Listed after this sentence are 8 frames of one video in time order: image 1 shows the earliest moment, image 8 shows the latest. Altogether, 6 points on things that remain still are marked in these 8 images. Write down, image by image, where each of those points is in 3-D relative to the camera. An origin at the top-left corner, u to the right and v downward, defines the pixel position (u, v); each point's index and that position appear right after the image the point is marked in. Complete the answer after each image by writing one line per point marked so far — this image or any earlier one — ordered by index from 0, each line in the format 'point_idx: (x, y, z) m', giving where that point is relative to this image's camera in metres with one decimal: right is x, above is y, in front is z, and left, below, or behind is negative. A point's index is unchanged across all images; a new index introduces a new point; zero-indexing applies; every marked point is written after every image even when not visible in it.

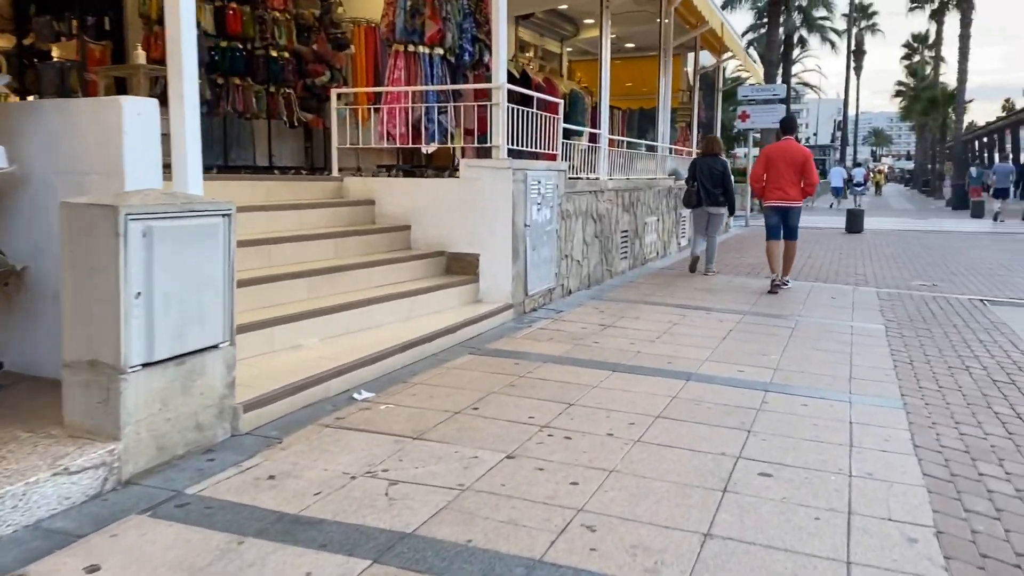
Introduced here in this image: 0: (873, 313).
0: (+3.6, -0.2, +8.4) m
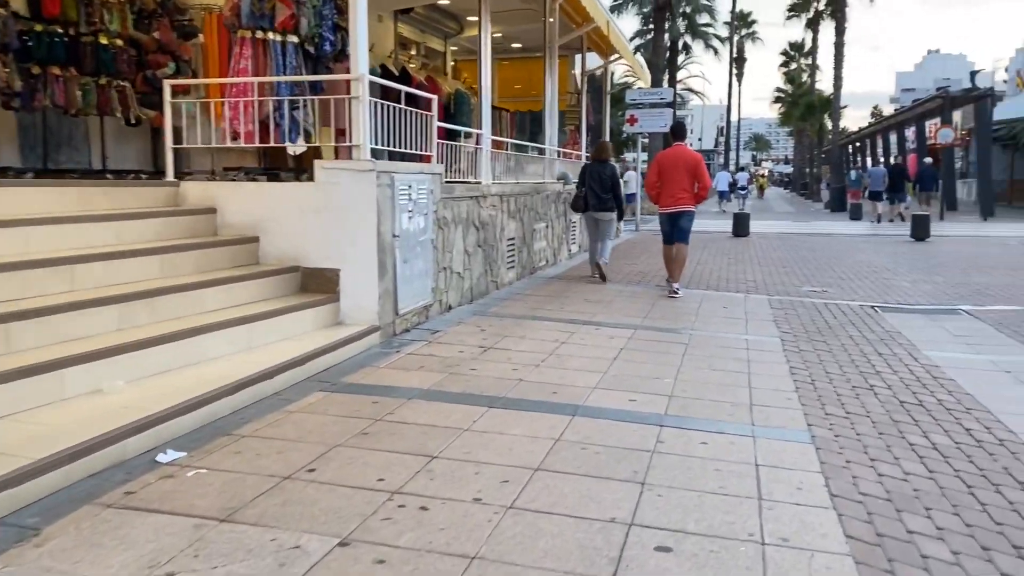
0: (+2.4, -0.3, +8.0) m
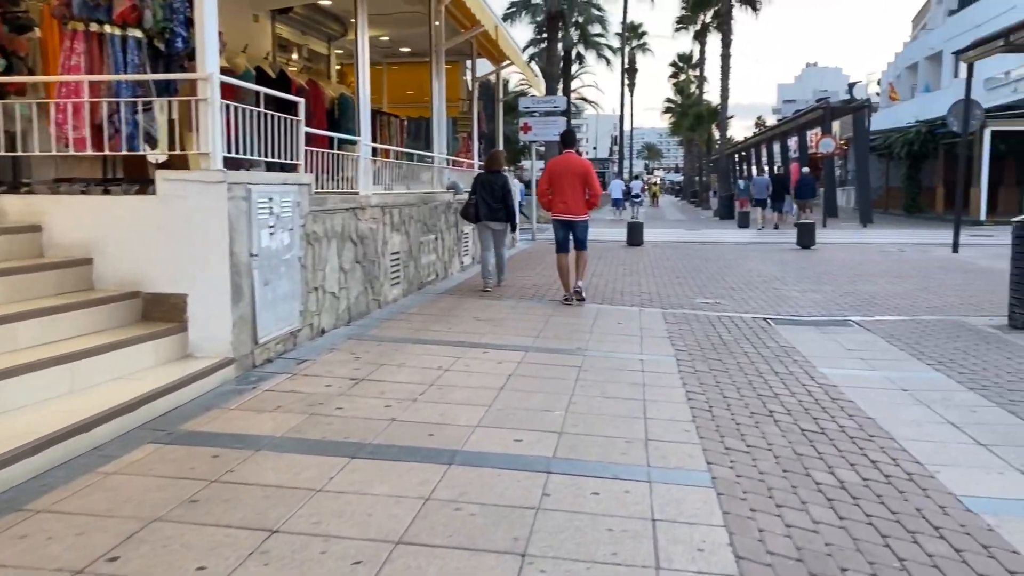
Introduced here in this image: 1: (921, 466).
0: (+1.4, -0.5, +7.7) m
1: (+2.1, -0.9, +4.3) m
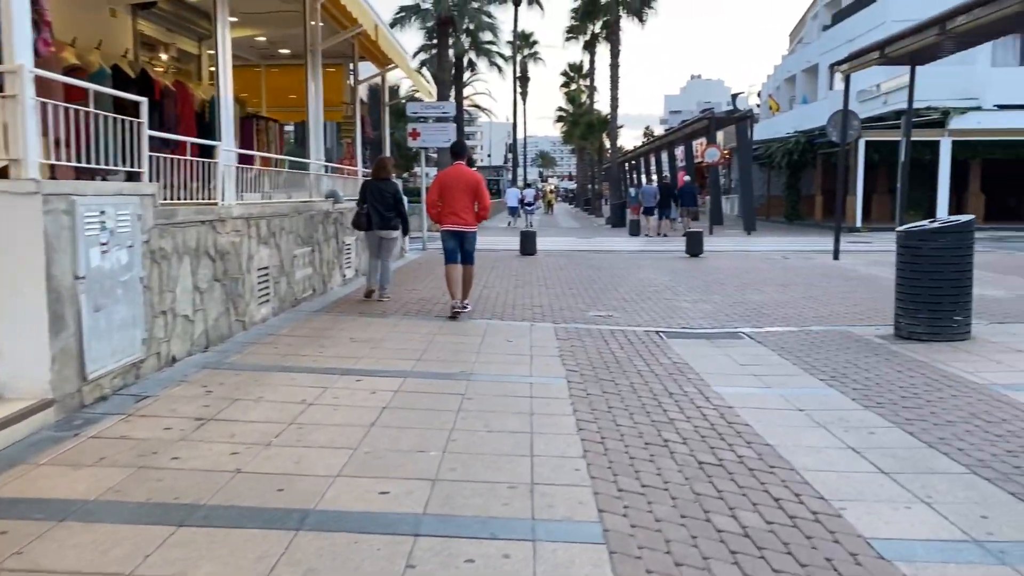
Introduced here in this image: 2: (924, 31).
0: (+0.3, -0.6, +7.2) m
1: (+1.5, -1.0, +4.0) m
2: (+6.8, +4.2, +13.9) m
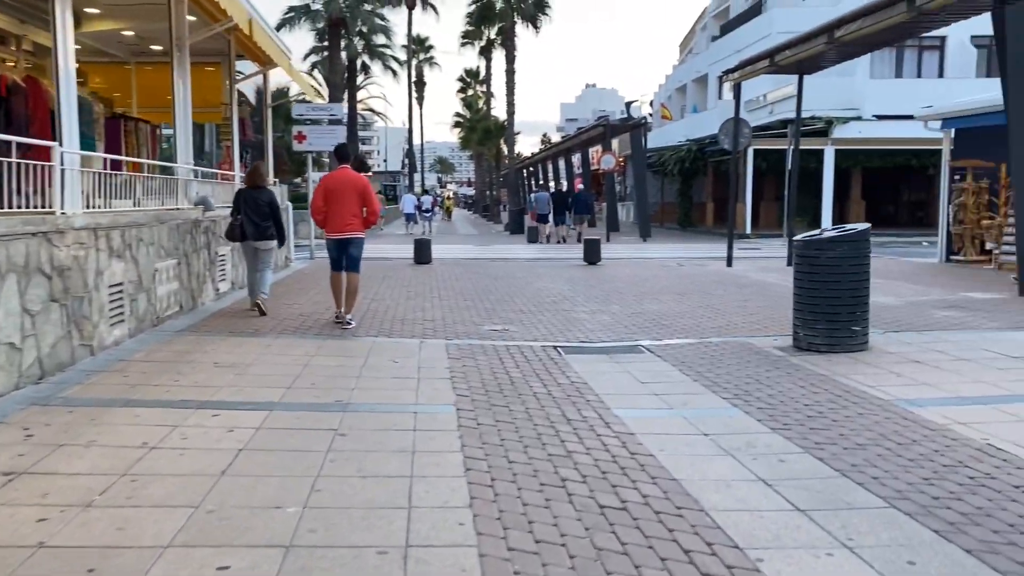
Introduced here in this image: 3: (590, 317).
0: (-0.6, -0.7, +6.6) m
1: (+0.9, -1.1, +3.5) m
2: (+5.0, +4.1, +14.0) m
3: (+1.0, -0.4, +10.7) m
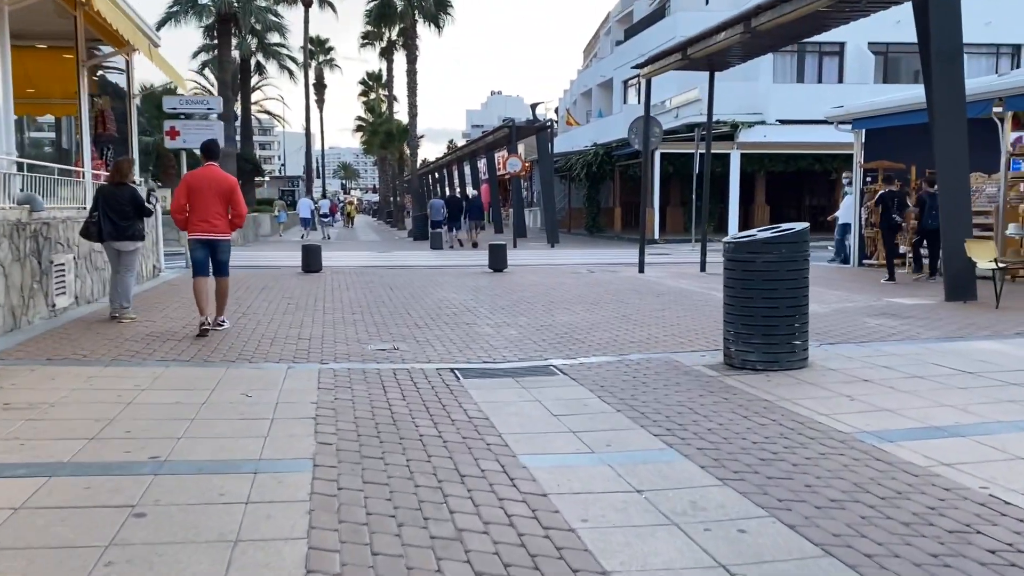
0: (-1.3, -0.8, +5.2) m
1: (+0.5, -1.1, +2.3) m
2: (+3.3, +4.0, +13.2) m
3: (-0.2, -0.5, +9.5) m
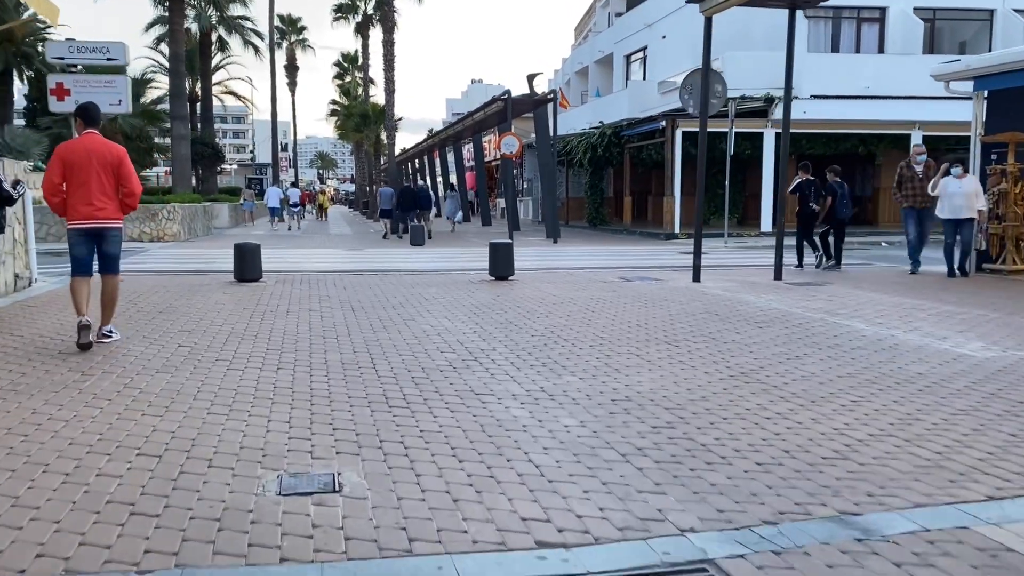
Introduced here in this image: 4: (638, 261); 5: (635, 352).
0: (-0.9, -1.2, +0.8) m
1: (+1.0, -1.5, -2.1) m
2: (+3.6, +3.8, +8.9) m
3: (+0.1, -0.8, +5.1) m
4: (+2.5, +0.5, +16.5) m
5: (+1.0, -0.5, +7.1) m
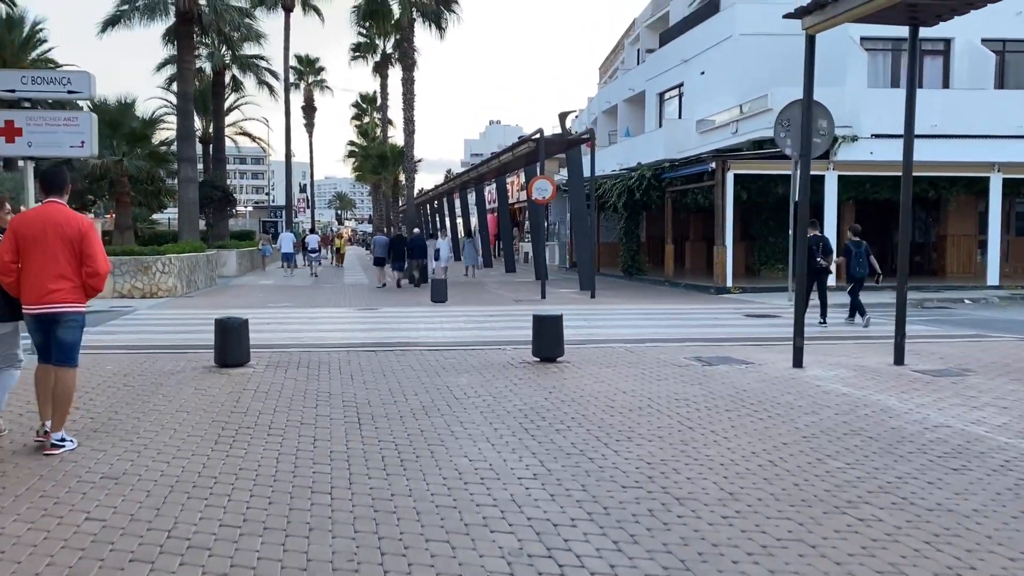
0: (-0.5, -1.7, -1.8) m
1: (+1.3, -1.8, -4.8) m
2: (+4.1, +2.9, +6.4) m
3: (+0.6, -1.5, +2.5) m
4: (+3.2, -0.7, +13.9) m
5: (+1.5, -1.3, +4.4) m
